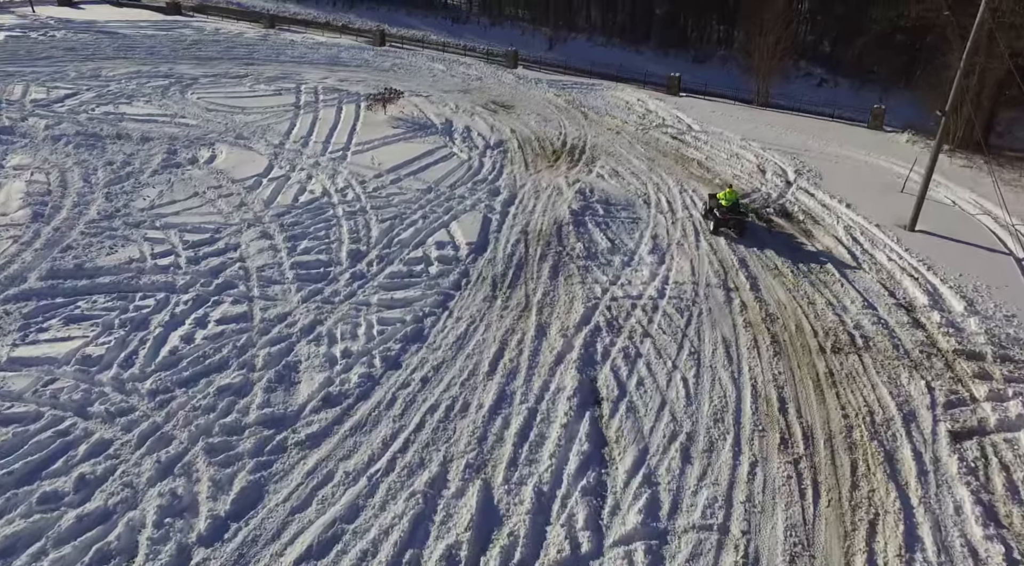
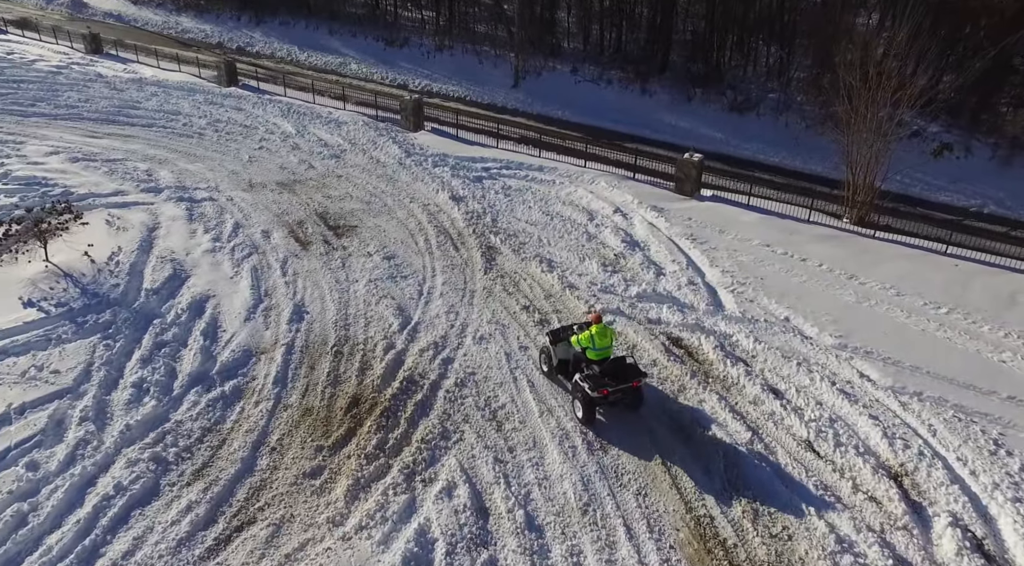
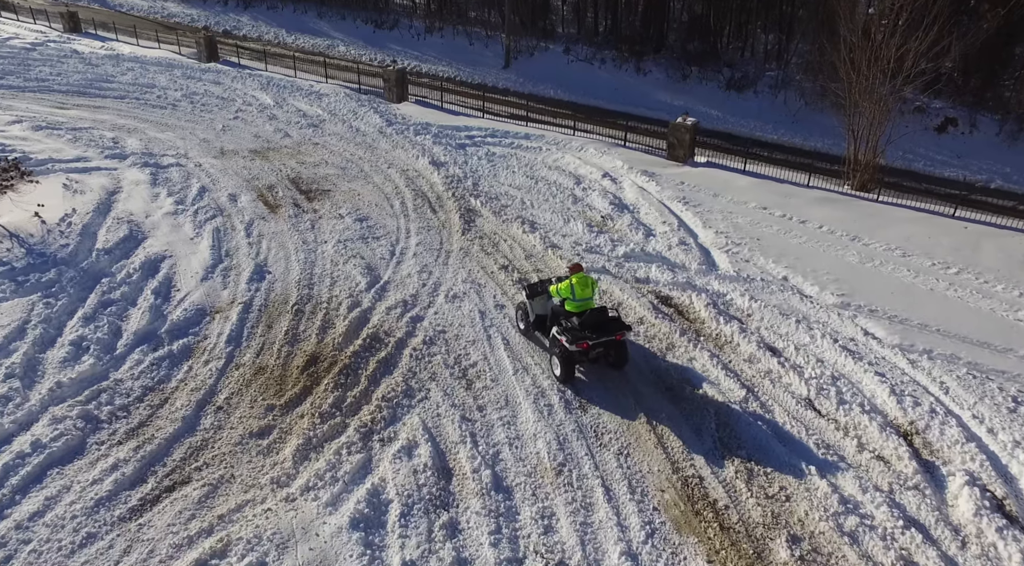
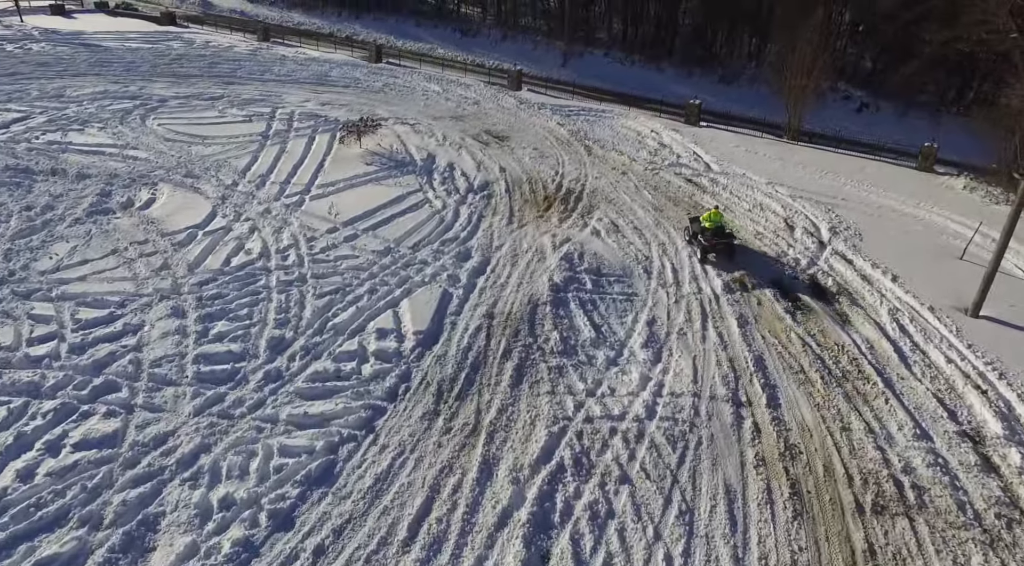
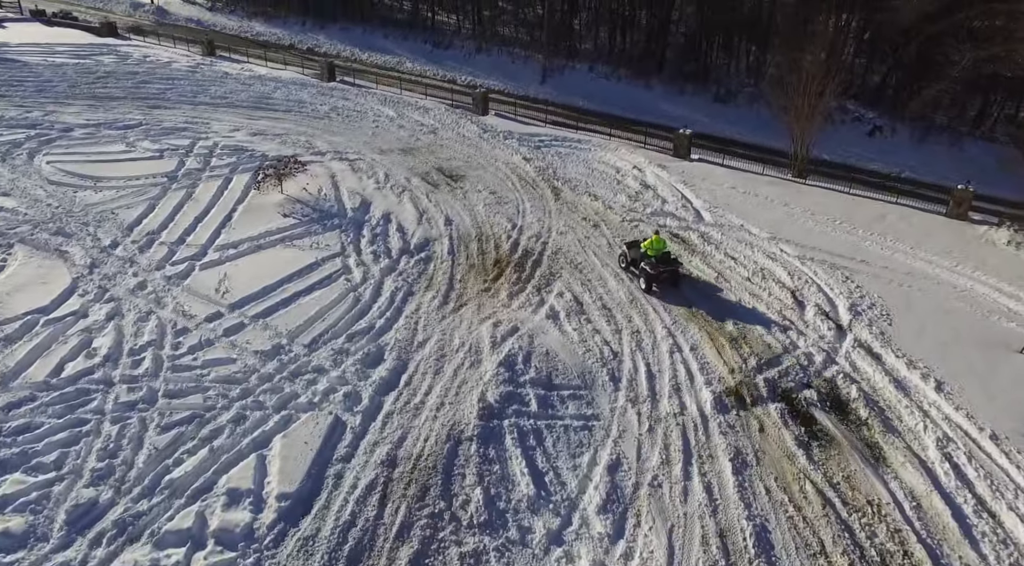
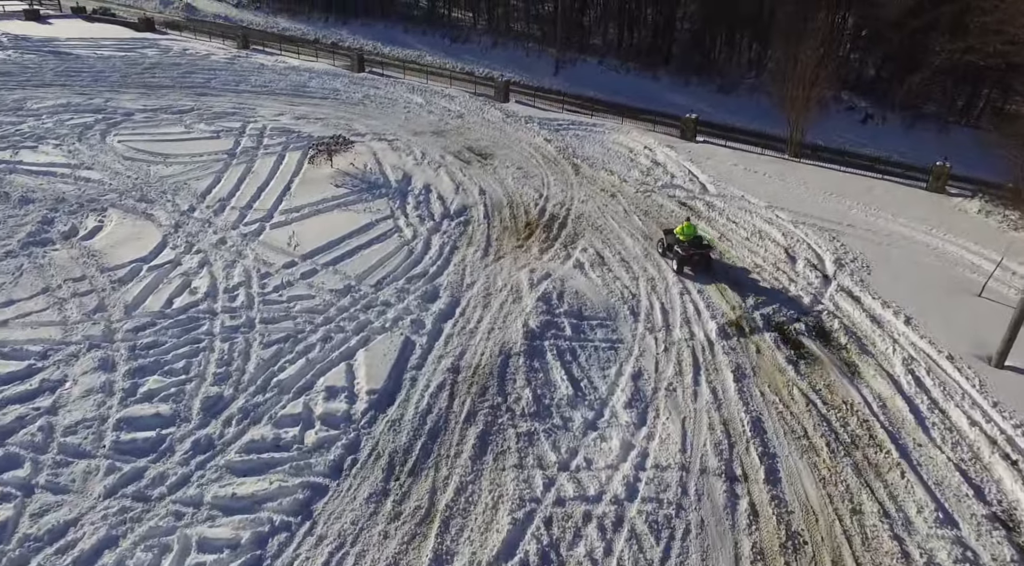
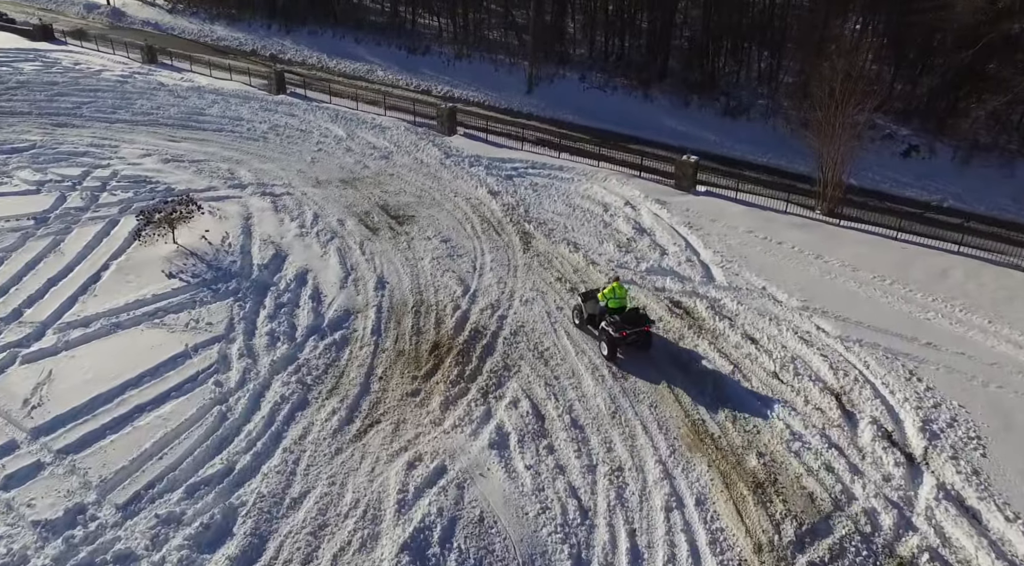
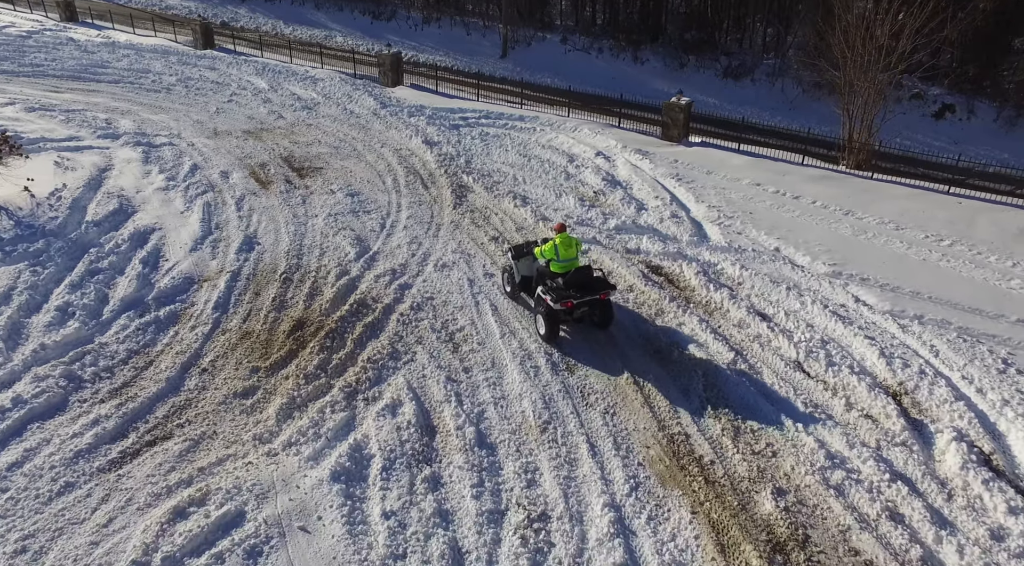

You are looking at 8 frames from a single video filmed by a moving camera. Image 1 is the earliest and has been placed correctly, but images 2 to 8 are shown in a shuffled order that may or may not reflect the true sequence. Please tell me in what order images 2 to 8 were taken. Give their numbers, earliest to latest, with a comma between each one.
4, 6, 5, 7, 2, 3, 8
